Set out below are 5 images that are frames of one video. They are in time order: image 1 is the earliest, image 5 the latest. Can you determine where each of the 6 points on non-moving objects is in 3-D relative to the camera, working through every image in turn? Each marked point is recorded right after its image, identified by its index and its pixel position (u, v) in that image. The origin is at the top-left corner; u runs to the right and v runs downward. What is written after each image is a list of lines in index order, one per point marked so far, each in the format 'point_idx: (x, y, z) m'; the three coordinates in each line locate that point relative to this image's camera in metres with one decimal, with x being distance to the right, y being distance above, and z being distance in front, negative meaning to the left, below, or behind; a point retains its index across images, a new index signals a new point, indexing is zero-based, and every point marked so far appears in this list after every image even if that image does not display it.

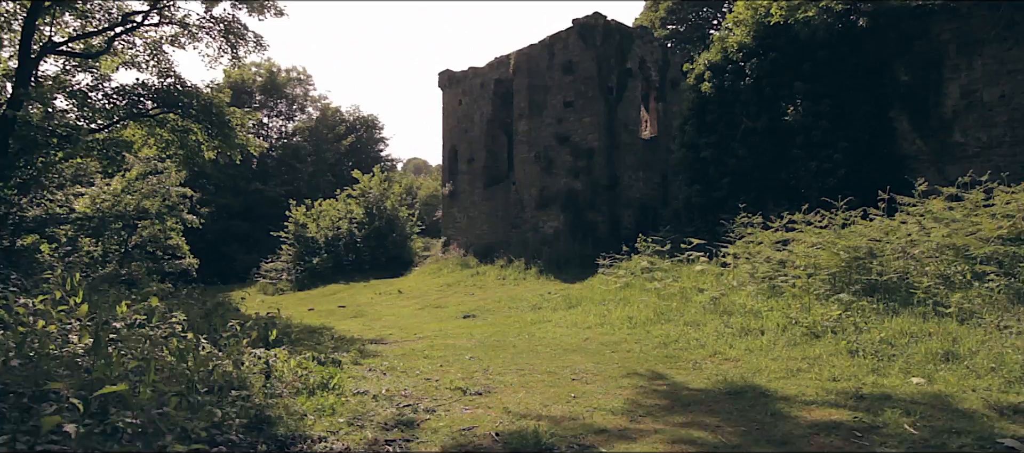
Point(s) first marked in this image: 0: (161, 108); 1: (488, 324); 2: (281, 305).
0: (-7.8, +2.6, +13.1) m
1: (-0.3, -1.5, +8.5) m
2: (-6.4, -2.2, +16.1) m
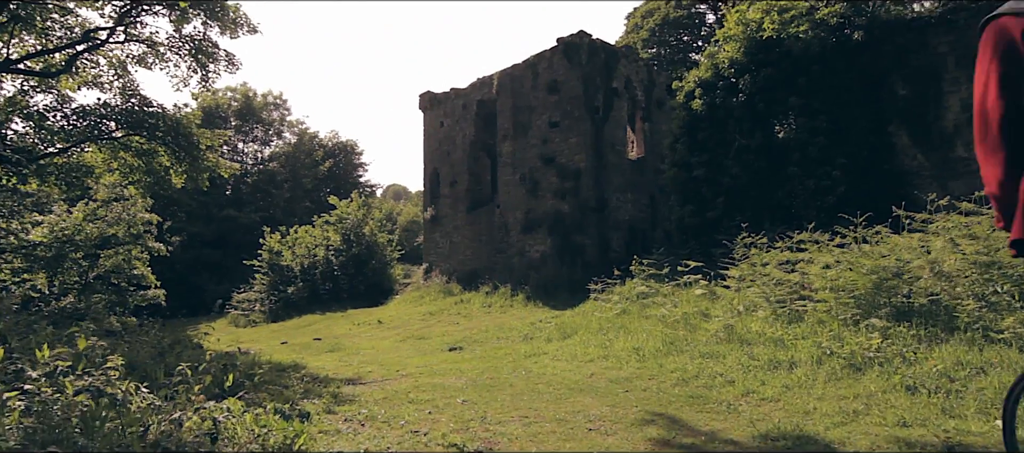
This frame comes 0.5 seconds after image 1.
0: (-8.1, +1.9, +12.3) m
1: (-0.4, -1.8, +7.7) m
2: (-6.8, -2.9, +15.0) m
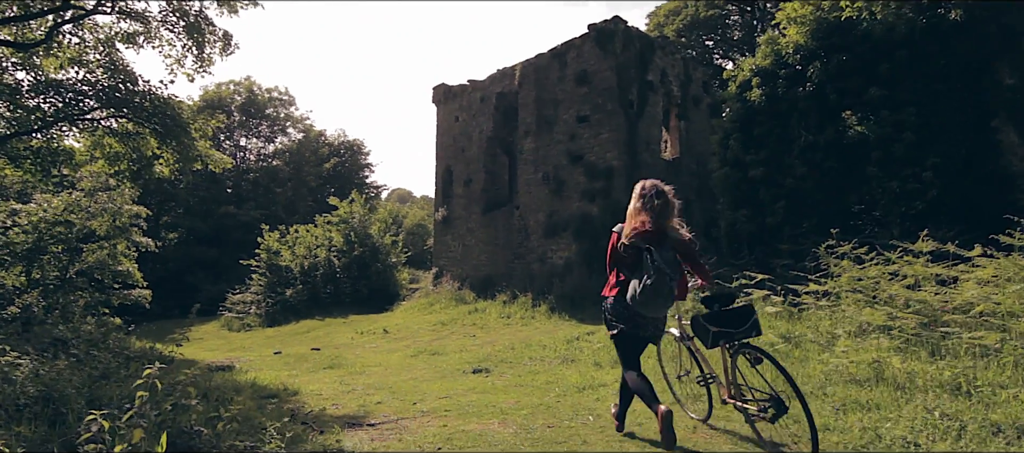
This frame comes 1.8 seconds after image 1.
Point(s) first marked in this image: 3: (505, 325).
0: (-7.5, +2.1, +10.7) m
1: (+0.1, -1.7, +6.0) m
2: (-6.2, -2.7, +13.4) m
3: (-0.2, -2.3, +13.6) m
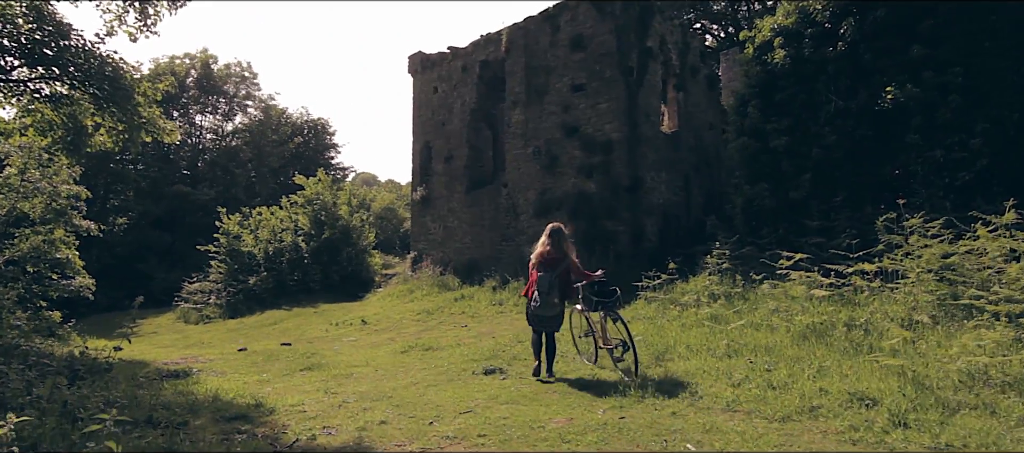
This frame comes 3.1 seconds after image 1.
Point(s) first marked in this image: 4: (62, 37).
0: (-7.4, +2.5, +8.9) m
1: (+0.4, -1.5, +4.8) m
2: (-6.3, -2.3, +11.8) m
3: (-0.3, -1.8, +12.3) m
4: (-7.1, +3.1, +9.2) m
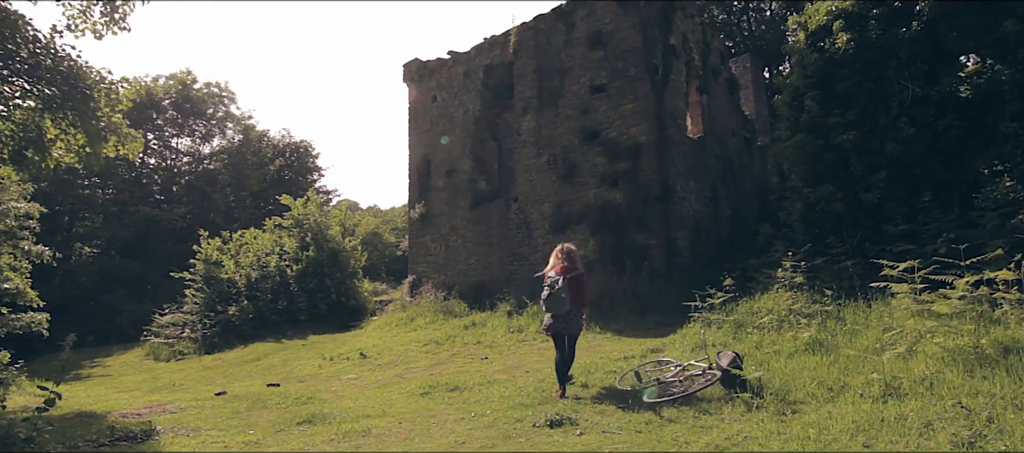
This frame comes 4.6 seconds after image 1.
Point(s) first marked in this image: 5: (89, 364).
0: (-6.9, +2.2, +7.2) m
1: (+1.1, -1.4, +3.2) m
2: (-5.8, -2.7, +9.9) m
3: (+0.2, -2.1, +10.7) m
4: (-6.7, +2.8, +7.5) m
5: (-9.4, -3.1, +12.9) m
